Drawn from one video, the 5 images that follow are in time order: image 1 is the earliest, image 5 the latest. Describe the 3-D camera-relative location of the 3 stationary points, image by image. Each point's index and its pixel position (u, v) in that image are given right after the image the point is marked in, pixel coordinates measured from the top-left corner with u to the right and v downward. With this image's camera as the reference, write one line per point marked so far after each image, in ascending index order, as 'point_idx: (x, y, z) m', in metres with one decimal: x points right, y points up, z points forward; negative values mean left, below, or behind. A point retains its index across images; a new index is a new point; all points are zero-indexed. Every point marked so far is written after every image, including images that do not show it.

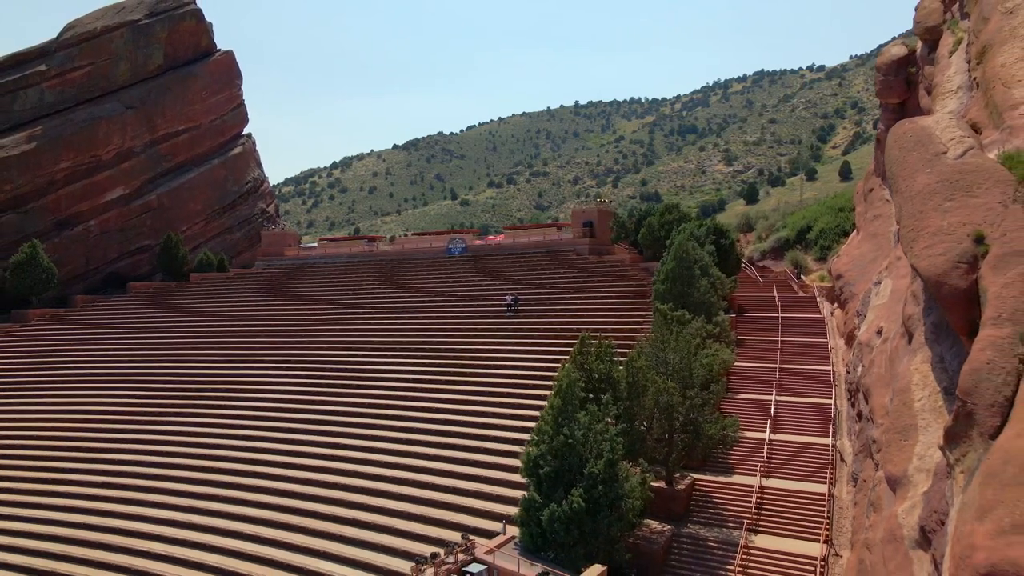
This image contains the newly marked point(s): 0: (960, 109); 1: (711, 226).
0: (+6.6, +2.7, +11.0) m
1: (+4.7, +1.5, +18.0) m
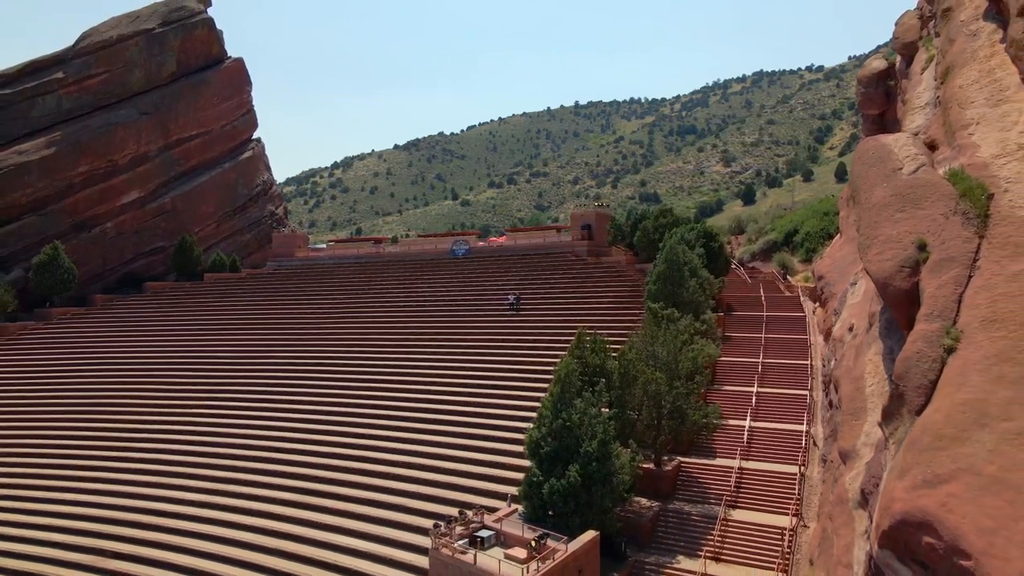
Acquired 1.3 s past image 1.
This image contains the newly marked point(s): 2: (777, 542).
0: (+6.6, +2.6, +12.0) m
1: (+4.8, +1.5, +19.0) m
2: (+3.3, -3.2, +9.4) m
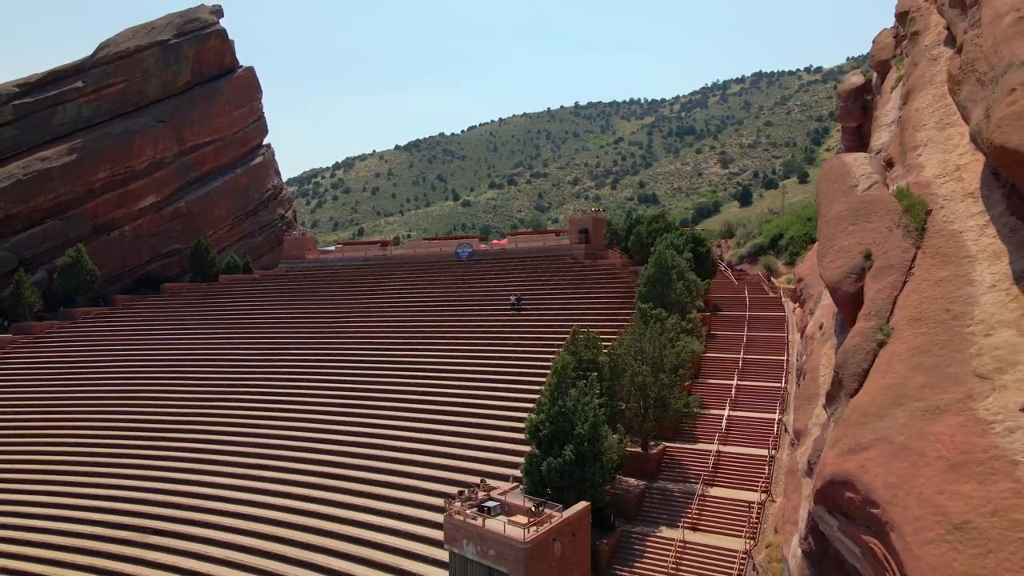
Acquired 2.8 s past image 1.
0: (+6.7, +2.6, +13.3) m
1: (+4.8, +1.4, +20.3) m
2: (+3.3, -3.2, +10.7) m
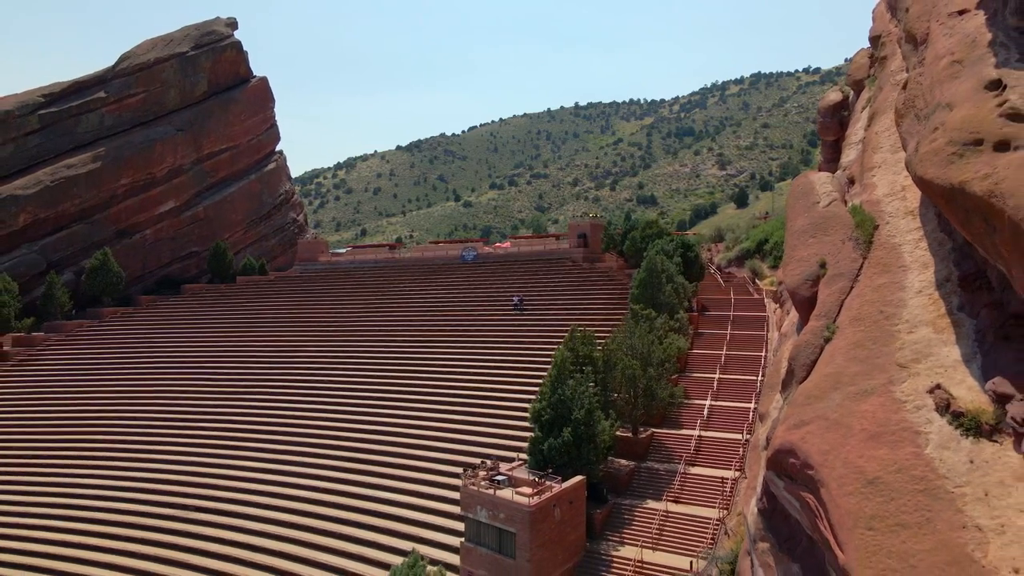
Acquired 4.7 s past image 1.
0: (+6.7, +2.5, +14.9) m
1: (+4.9, +1.4, +21.9) m
2: (+3.4, -3.3, +12.3) m
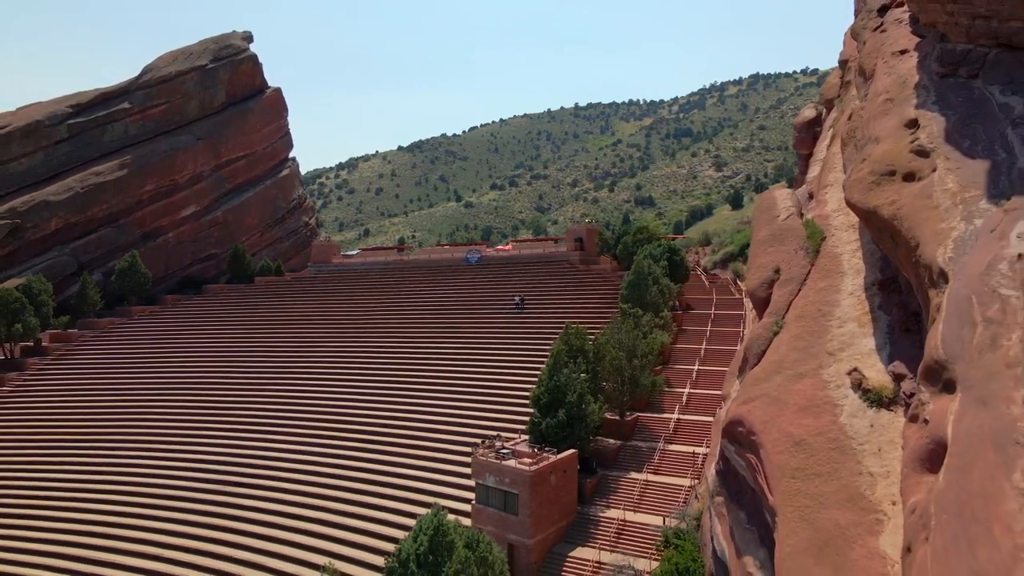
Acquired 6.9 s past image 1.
0: (+6.8, +2.5, +16.9) m
1: (+5.0, +1.4, +23.9) m
2: (+3.5, -3.3, +14.3) m
